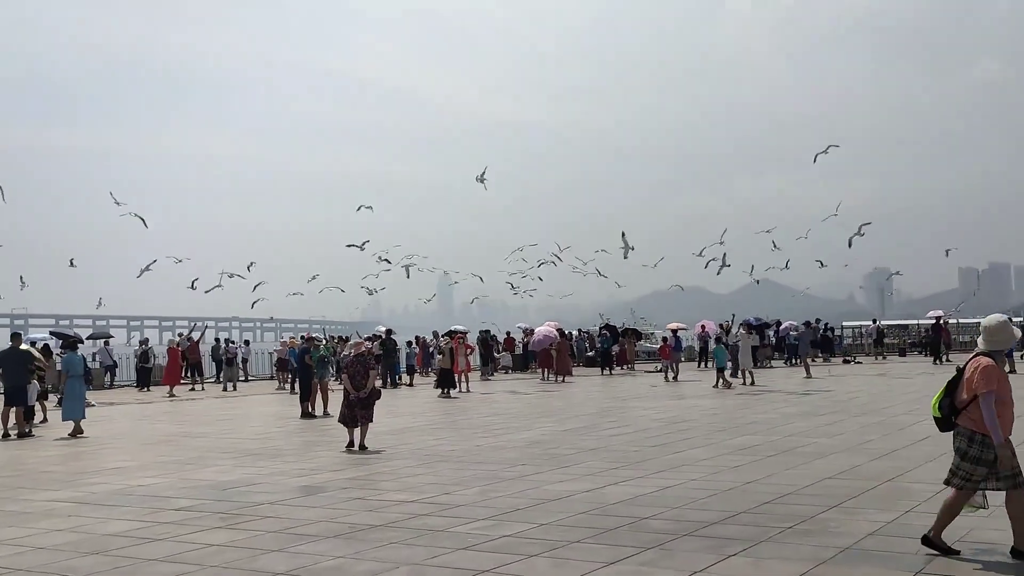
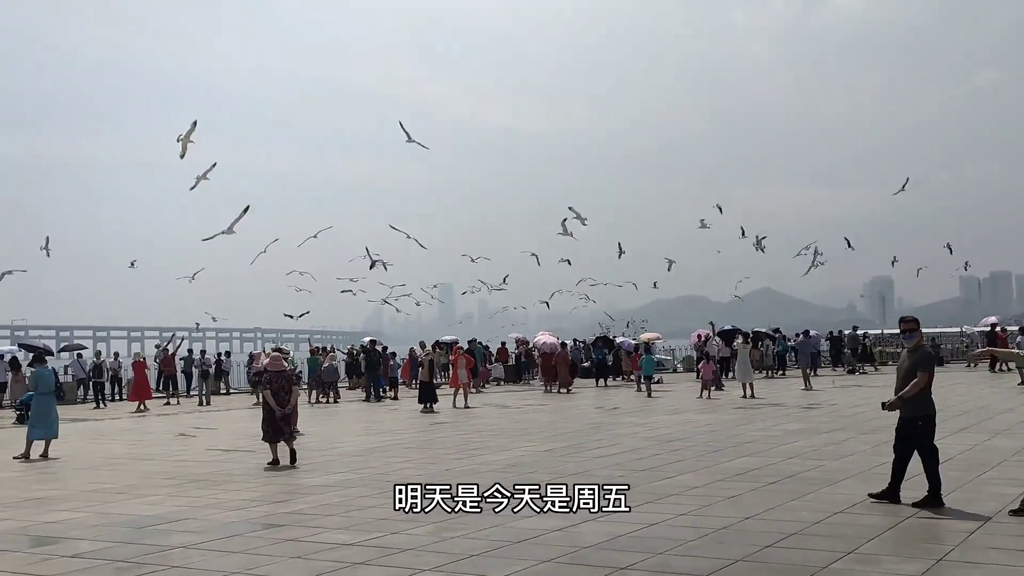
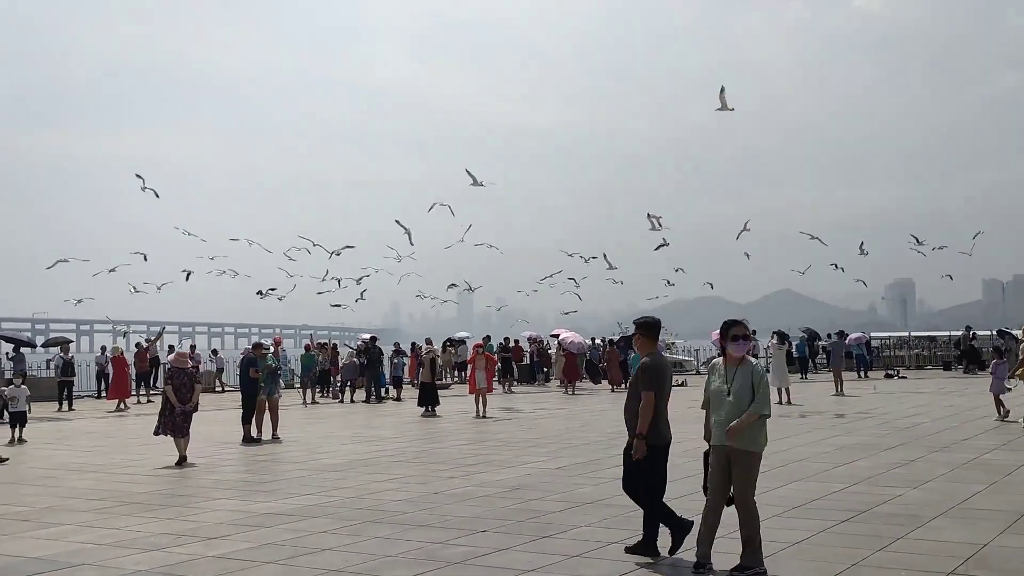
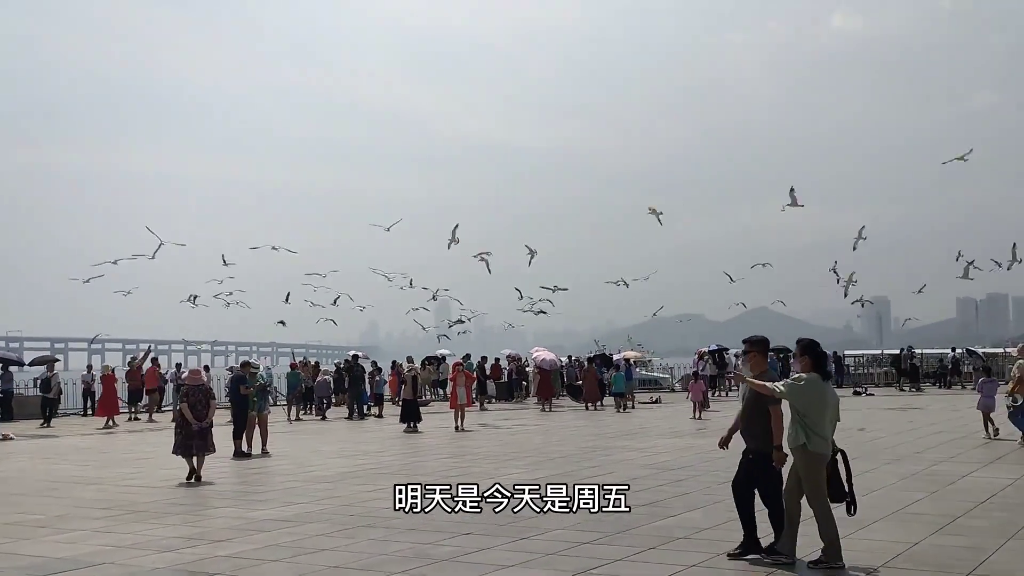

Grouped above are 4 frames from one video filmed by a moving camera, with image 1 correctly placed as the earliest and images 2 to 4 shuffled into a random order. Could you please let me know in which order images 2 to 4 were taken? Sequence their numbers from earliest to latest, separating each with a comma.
2, 4, 3
